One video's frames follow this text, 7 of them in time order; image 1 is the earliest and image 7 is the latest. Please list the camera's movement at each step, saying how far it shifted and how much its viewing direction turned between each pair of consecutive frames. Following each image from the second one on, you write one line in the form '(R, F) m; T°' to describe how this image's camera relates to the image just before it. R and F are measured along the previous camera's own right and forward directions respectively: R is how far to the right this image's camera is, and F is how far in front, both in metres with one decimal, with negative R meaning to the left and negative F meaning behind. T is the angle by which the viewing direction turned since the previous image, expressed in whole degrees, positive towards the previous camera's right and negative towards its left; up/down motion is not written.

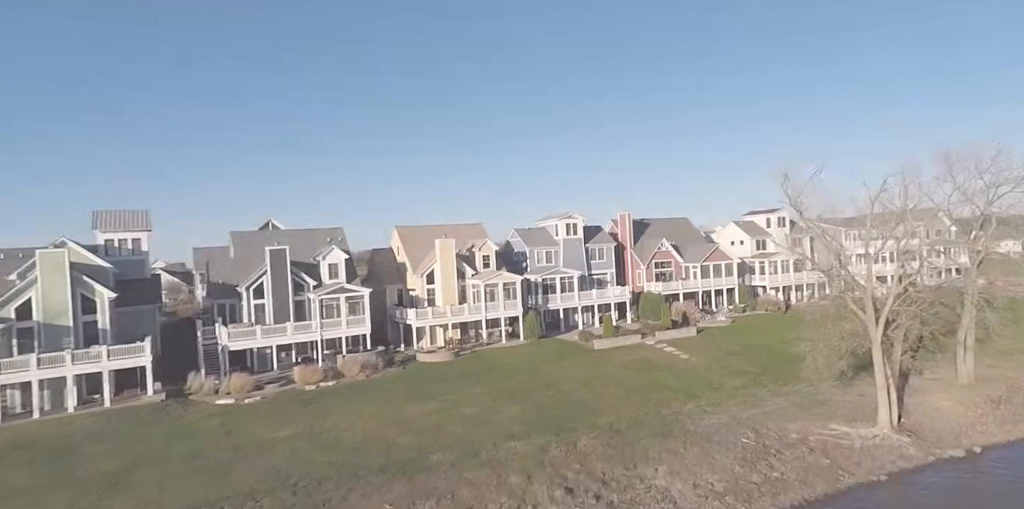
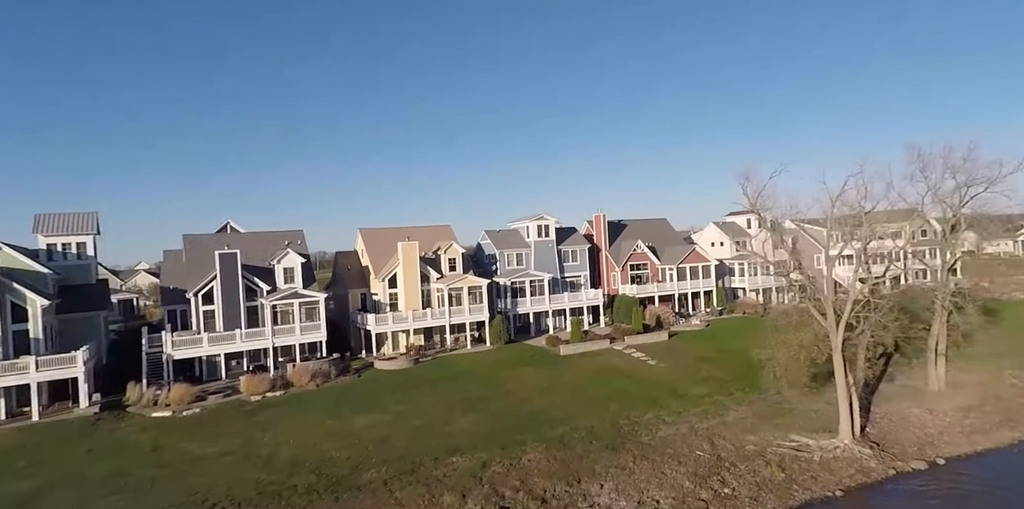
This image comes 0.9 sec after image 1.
(+1.9, +1.2) m; 0°
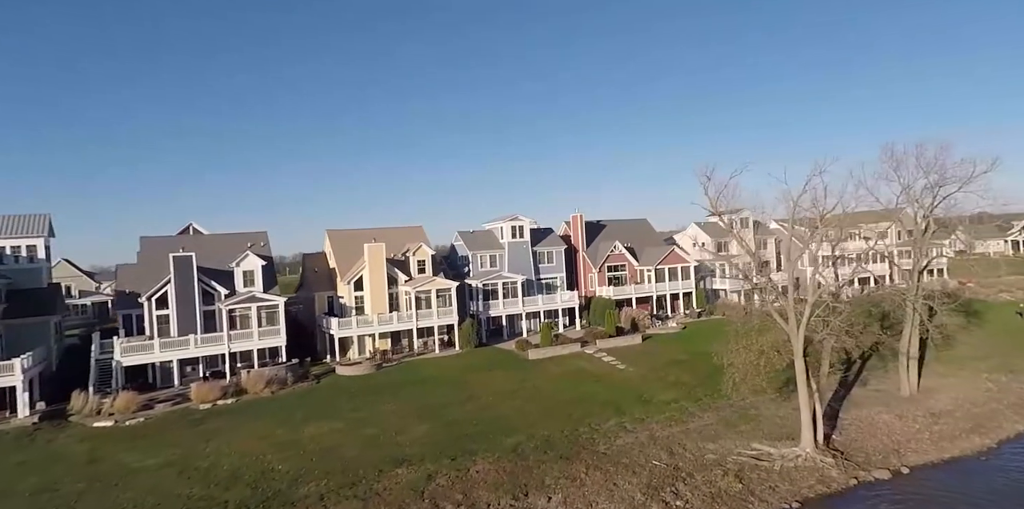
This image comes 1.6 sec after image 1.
(+1.7, +0.9) m; 0°
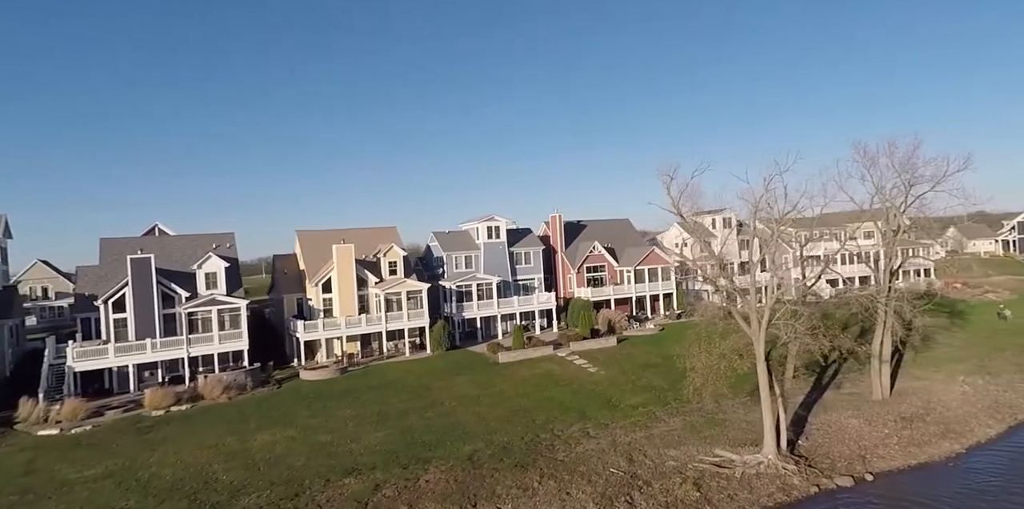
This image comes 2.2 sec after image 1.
(+1.5, +0.7) m; 0°
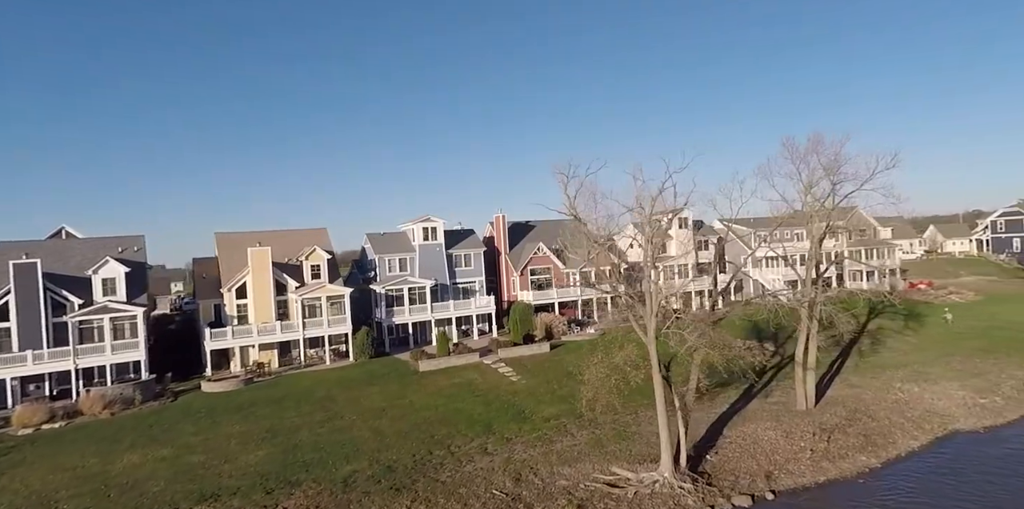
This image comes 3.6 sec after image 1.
(+3.8, +1.7) m; +1°
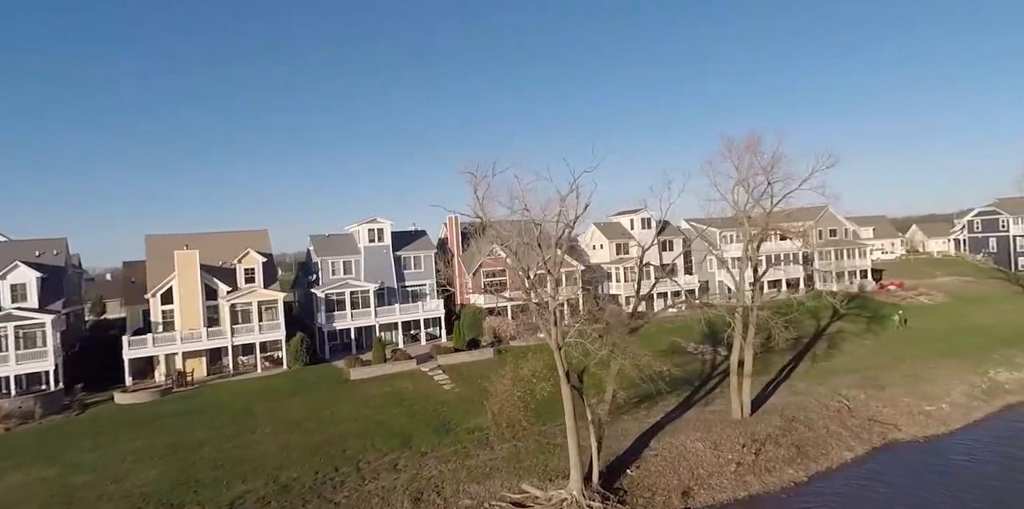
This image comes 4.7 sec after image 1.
(+2.9, +1.3) m; +1°
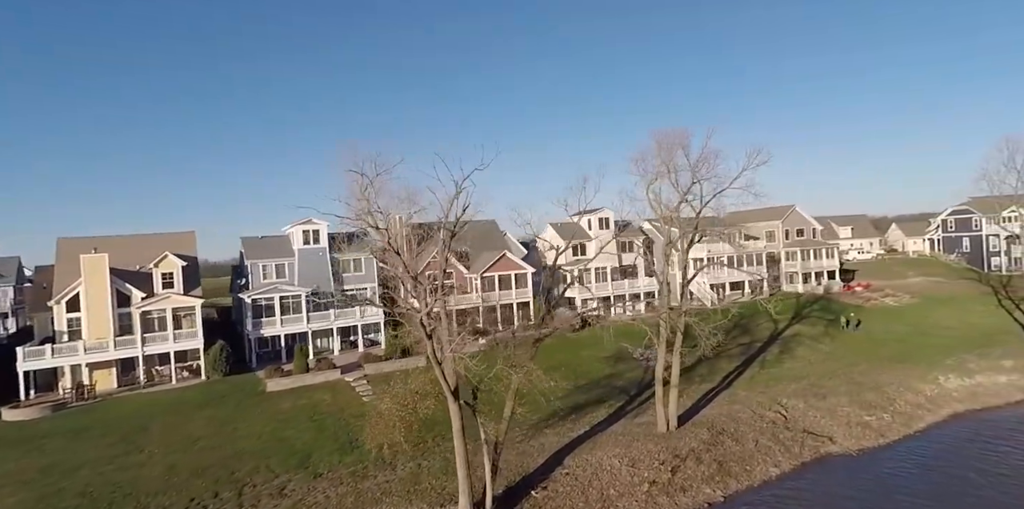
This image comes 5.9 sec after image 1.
(+3.1, +1.7) m; +1°
